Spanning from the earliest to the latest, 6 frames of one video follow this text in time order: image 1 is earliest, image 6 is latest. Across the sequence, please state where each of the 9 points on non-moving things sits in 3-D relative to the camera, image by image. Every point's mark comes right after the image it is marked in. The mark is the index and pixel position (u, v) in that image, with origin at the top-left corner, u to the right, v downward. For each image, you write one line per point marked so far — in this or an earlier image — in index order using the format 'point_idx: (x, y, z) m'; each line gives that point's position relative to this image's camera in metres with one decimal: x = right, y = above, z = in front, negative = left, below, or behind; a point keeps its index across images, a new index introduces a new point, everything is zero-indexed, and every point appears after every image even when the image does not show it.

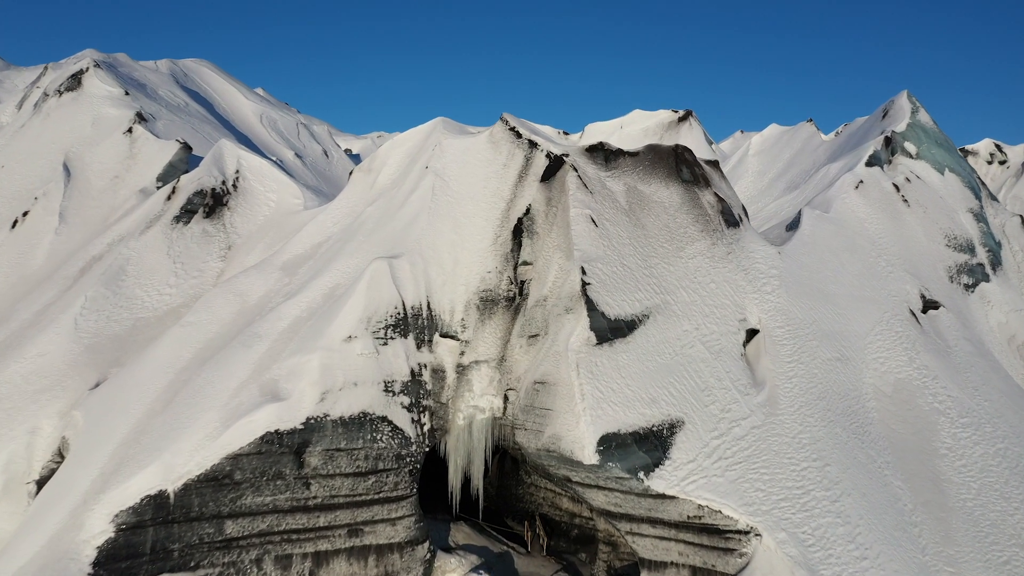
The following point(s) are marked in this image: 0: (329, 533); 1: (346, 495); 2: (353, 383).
0: (-1.7, -2.3, +8.2) m
1: (-1.5, -2.0, +8.2) m
2: (-1.5, -0.9, +8.5) m
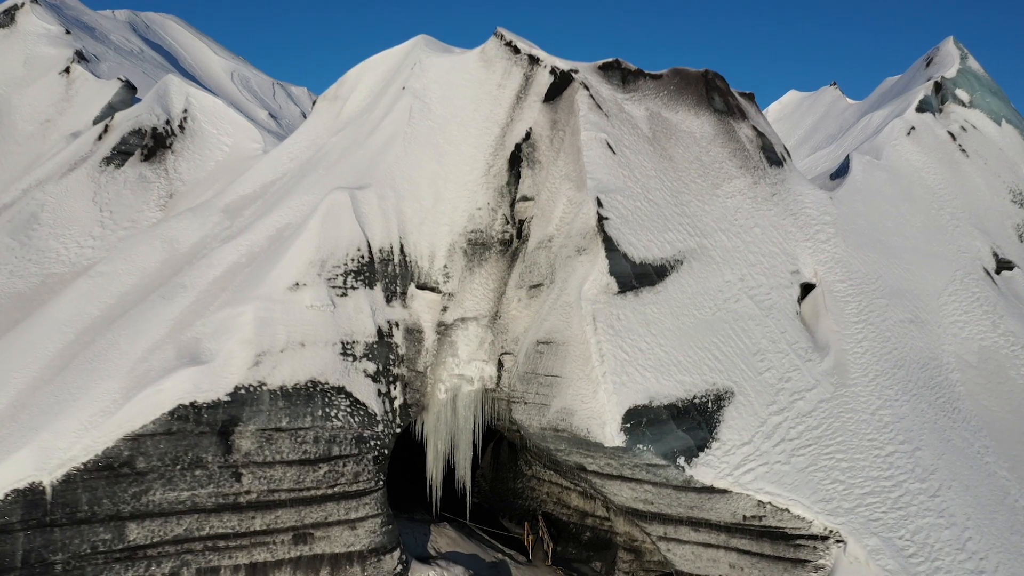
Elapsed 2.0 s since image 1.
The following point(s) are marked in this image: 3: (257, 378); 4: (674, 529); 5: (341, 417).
0: (-1.7, -1.8, +6.2) m
1: (-1.6, -1.5, +6.3) m
2: (-1.6, -0.4, +6.5) m
3: (-1.8, -0.6, +6.2) m
4: (+1.1, -1.7, +6.2) m
5: (-1.3, -0.9, +6.5) m
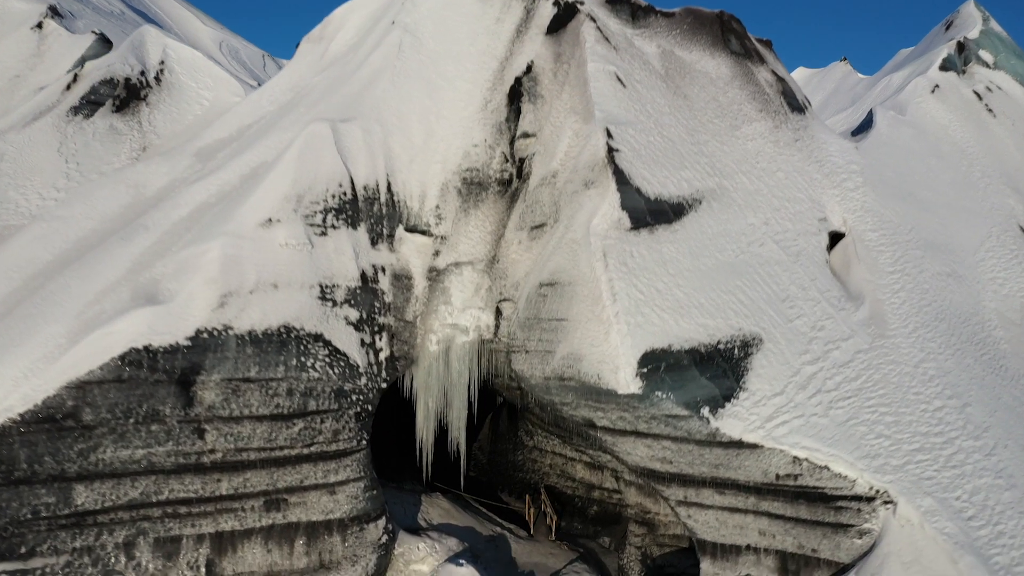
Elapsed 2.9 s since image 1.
0: (-1.7, -1.4, +5.5) m
1: (-1.6, -1.0, +5.5) m
2: (-1.6, 0.0, +5.8) m
3: (-1.8, -0.2, +5.5) m
4: (+1.1, -1.3, +5.4) m
5: (-1.3, -0.5, +5.7) m
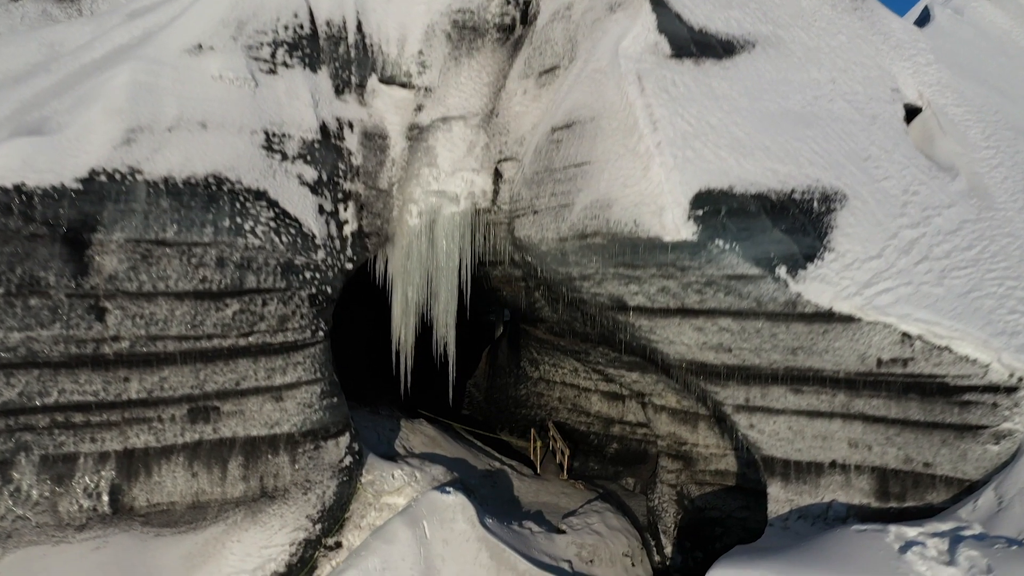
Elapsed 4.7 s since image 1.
0: (-1.7, -0.6, +4.1) m
1: (-1.6, -0.2, +4.1) m
2: (-1.5, +0.8, +4.4) m
3: (-1.8, +0.6, +4.1) m
4: (+1.1, -0.5, +4.0) m
5: (-1.2, +0.3, +4.3) m
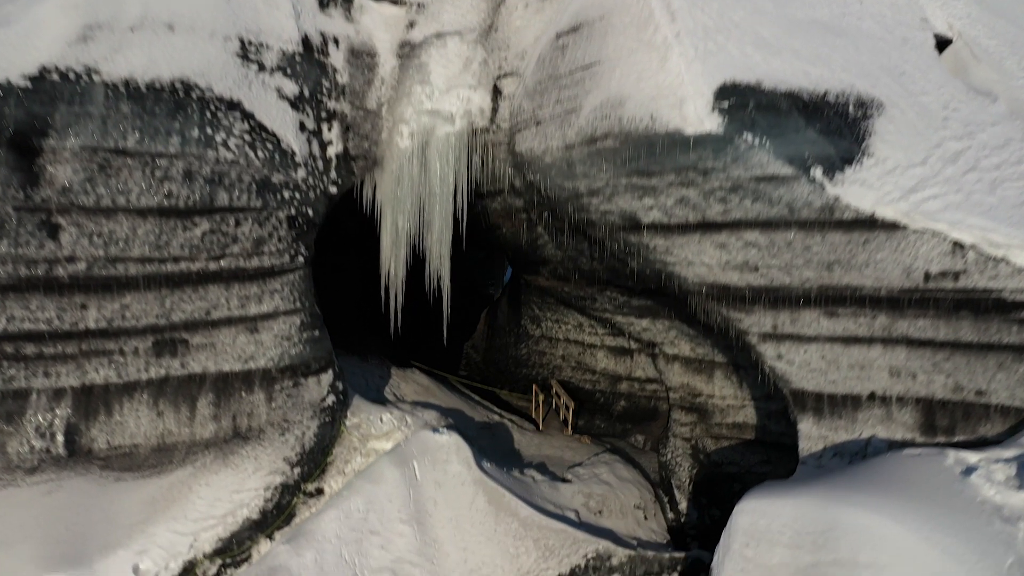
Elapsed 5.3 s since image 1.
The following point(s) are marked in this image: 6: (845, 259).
0: (-1.7, -0.2, +3.7) m
1: (-1.6, +0.1, +3.7) m
2: (-1.5, +1.2, +3.9) m
3: (-1.8, +0.9, +3.7) m
4: (+1.1, -0.1, +3.6) m
5: (-1.2, +0.6, +3.9) m
6: (+1.3, +0.1, +3.4) m
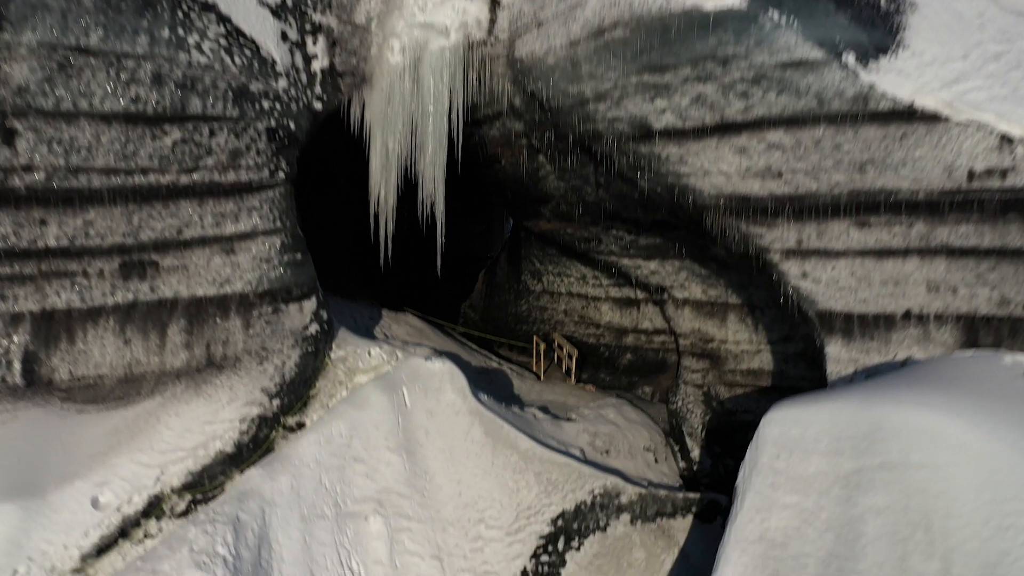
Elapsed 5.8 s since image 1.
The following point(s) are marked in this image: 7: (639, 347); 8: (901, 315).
0: (-1.7, +0.1, +3.3) m
1: (-1.6, +0.5, +3.4) m
2: (-1.5, +1.5, +3.6) m
3: (-1.8, +1.3, +3.3) m
4: (+1.1, +0.2, +3.3) m
5: (-1.2, +1.0, +3.6) m
6: (+1.3, +0.4, +3.1) m
7: (+0.8, -0.4, +5.5) m
8: (+1.4, -0.1, +3.2) m
